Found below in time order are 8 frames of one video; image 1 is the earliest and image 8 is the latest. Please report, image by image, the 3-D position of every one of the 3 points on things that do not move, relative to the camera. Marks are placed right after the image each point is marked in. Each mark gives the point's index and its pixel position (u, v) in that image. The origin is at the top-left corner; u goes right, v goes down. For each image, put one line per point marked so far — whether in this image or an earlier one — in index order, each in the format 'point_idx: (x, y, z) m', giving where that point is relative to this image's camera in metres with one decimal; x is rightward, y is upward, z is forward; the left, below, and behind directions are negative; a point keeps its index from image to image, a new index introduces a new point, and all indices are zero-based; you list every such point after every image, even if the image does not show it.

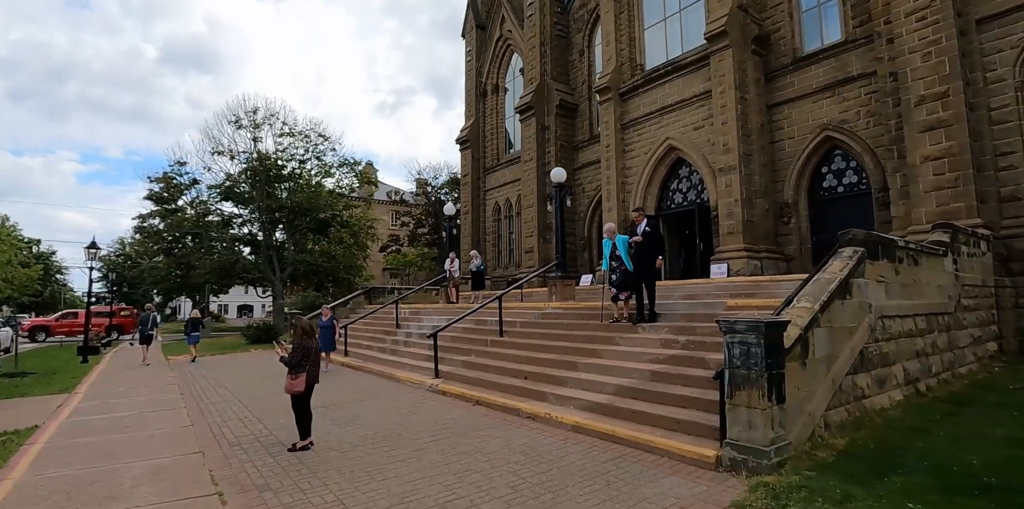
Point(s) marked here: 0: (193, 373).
0: (-7.5, -2.7, +12.1) m
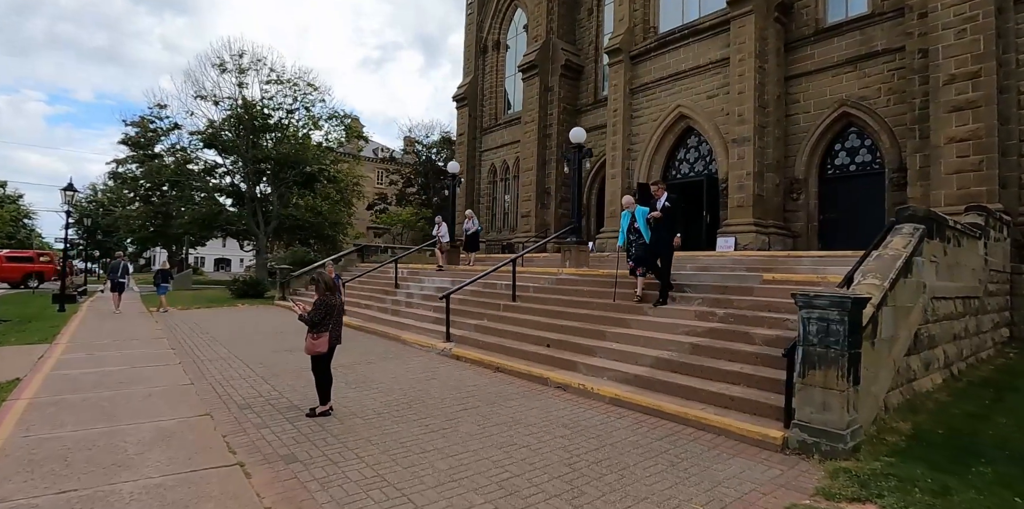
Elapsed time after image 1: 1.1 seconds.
0: (-7.3, -1.6, +11.4) m
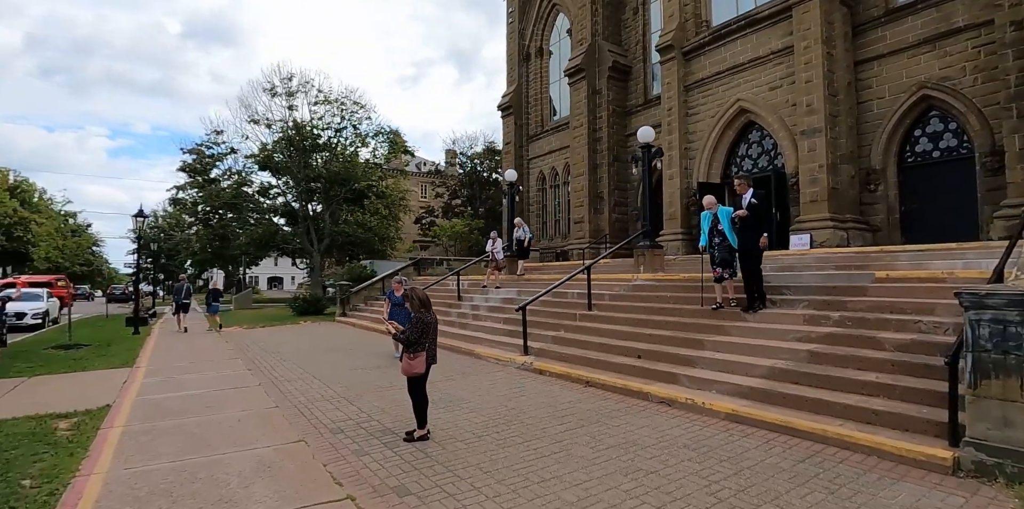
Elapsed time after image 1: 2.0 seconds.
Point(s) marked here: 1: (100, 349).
0: (-5.8, -2.0, +11.4) m
1: (-8.9, -2.1, +11.2) m
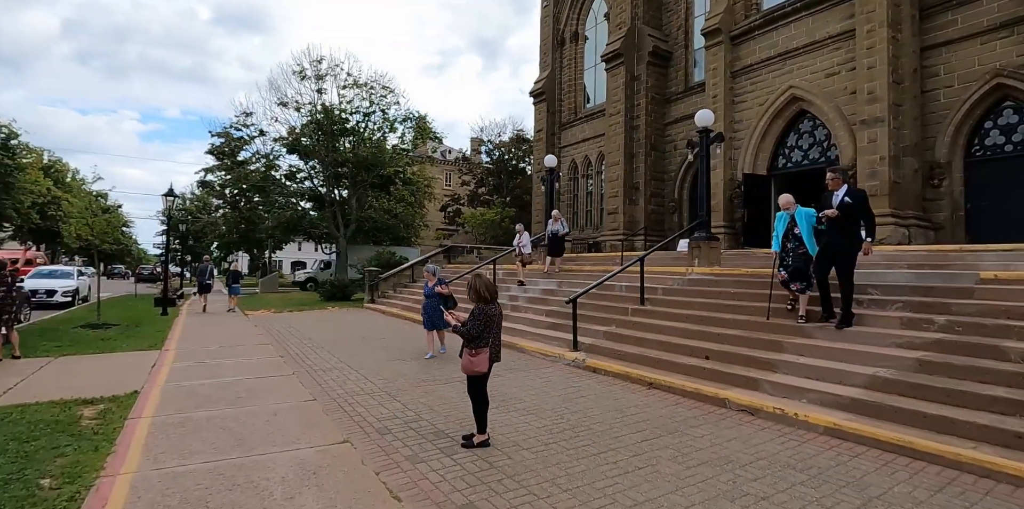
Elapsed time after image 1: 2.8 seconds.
0: (-5.0, -1.6, +11.1) m
1: (-8.1, -1.6, +10.9) m
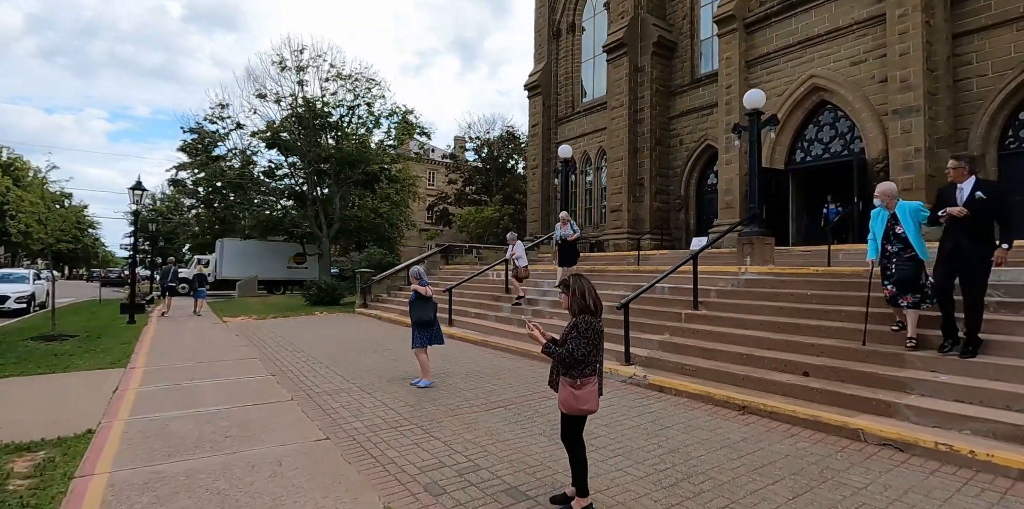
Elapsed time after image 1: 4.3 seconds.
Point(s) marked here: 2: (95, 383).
0: (-4.6, -1.6, +9.6) m
1: (-7.7, -1.6, +9.4) m
2: (-5.3, -1.6, +6.5) m
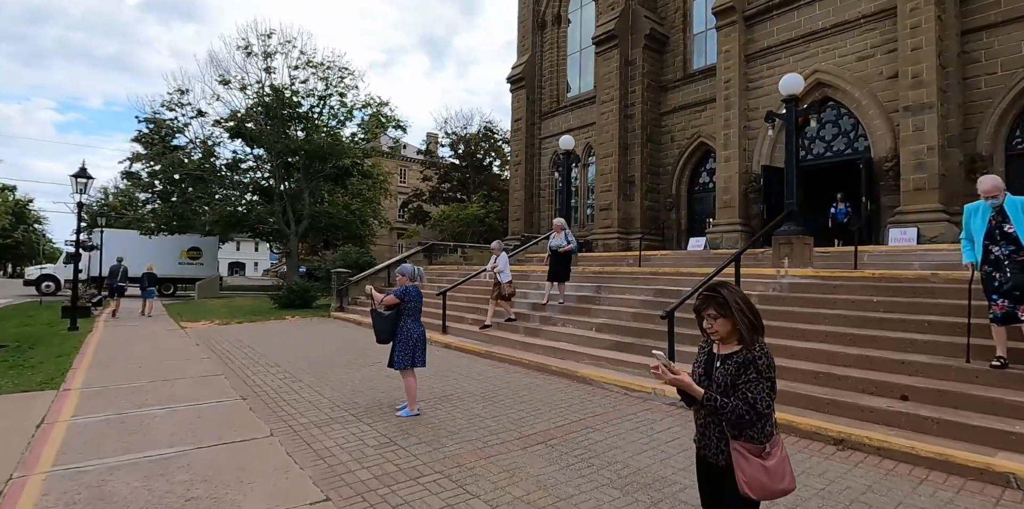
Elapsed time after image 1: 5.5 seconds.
0: (-4.5, -1.6, +8.3) m
1: (-7.6, -1.5, +7.9) m
2: (-5.0, -1.6, +5.2) m
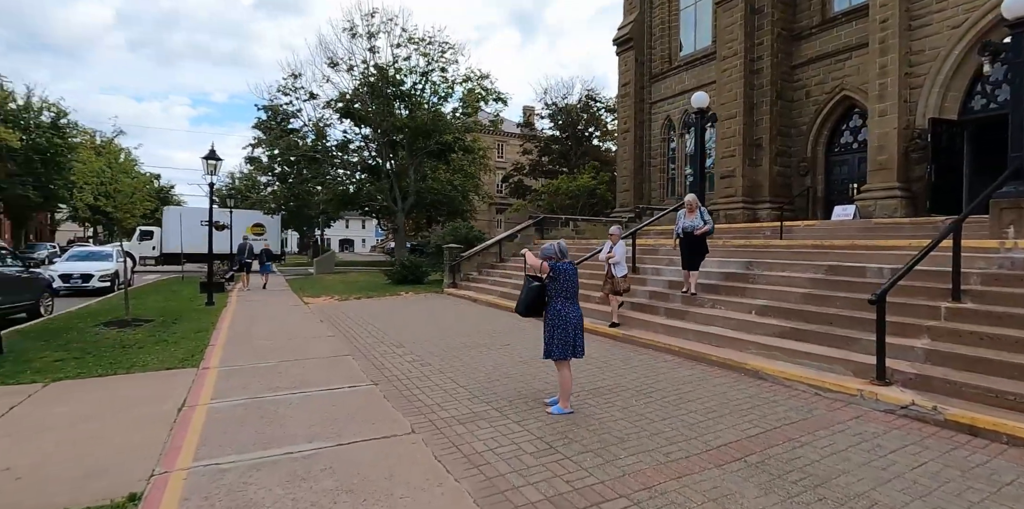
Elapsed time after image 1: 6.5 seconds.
0: (-2.4, -1.2, +8.2) m
1: (-5.6, -1.2, +8.3) m
2: (-3.5, -1.3, +5.2) m
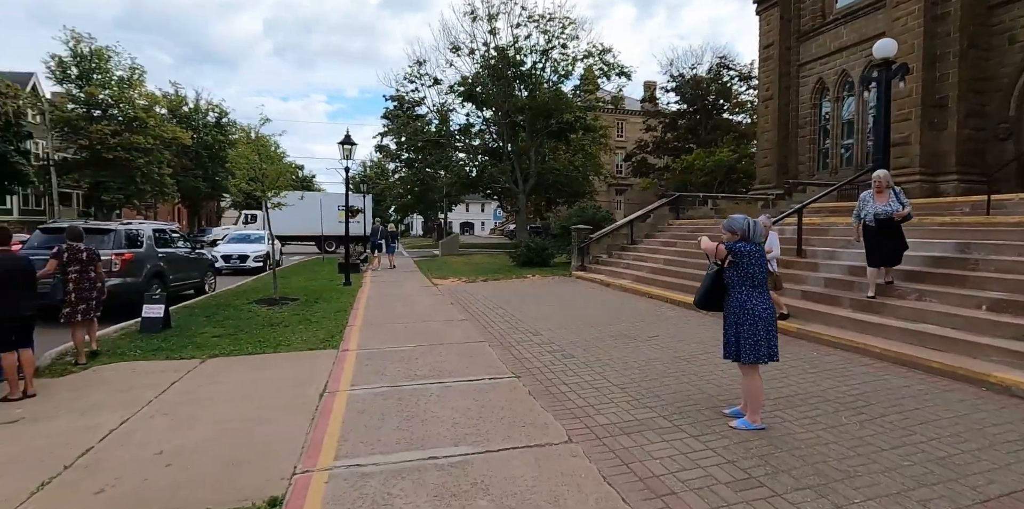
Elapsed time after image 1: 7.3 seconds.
0: (-0.4, -0.9, +7.9) m
1: (-3.4, -0.9, +8.7) m
2: (-2.1, -1.1, +5.2) m
